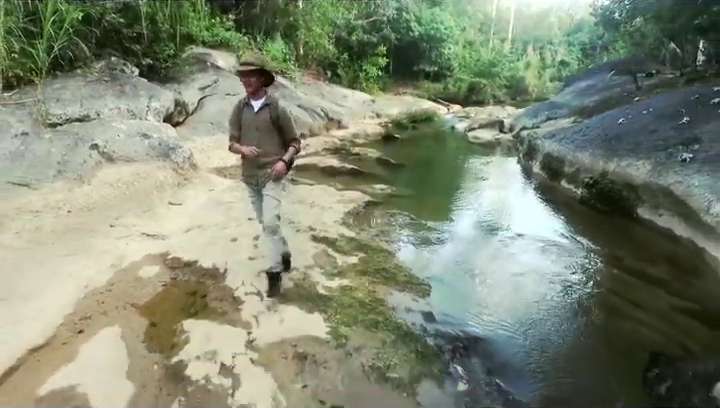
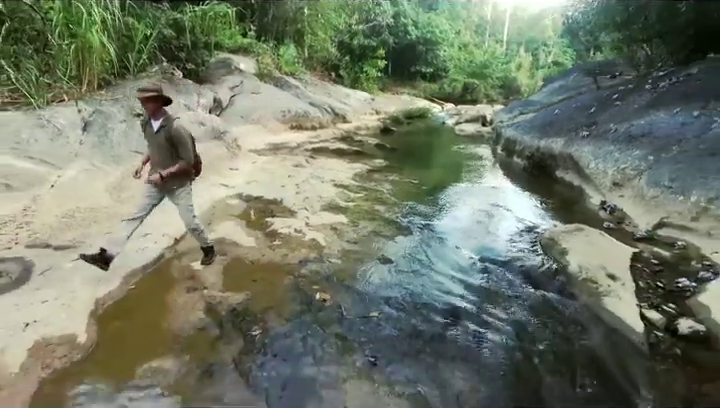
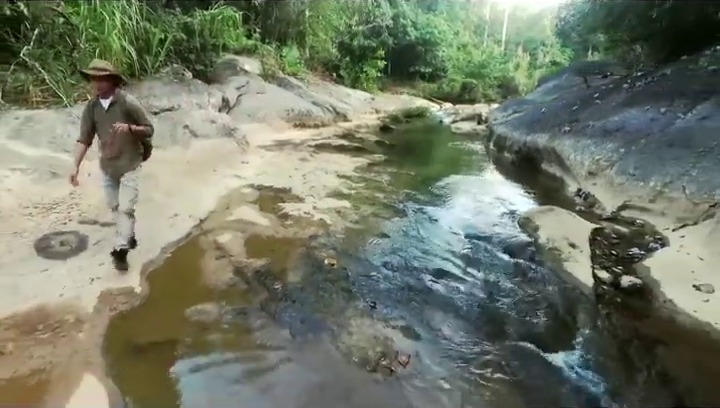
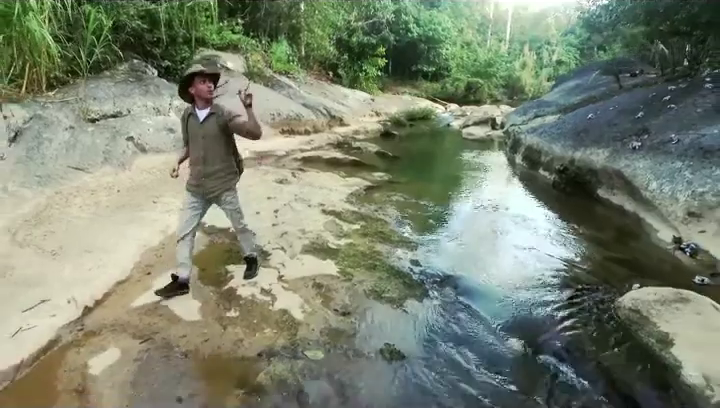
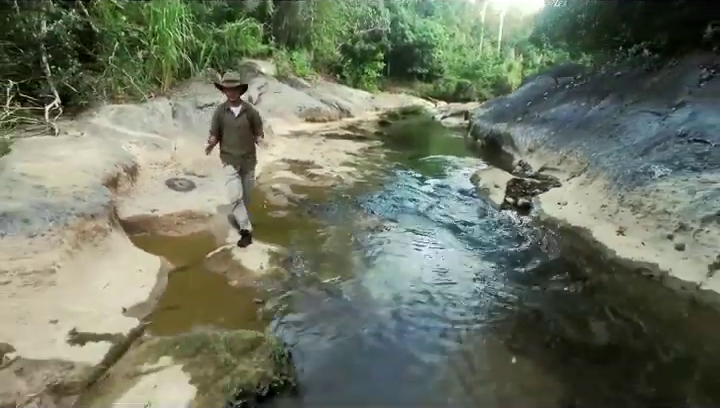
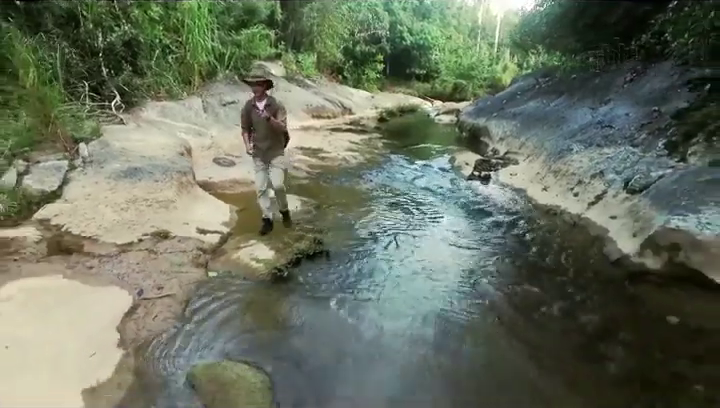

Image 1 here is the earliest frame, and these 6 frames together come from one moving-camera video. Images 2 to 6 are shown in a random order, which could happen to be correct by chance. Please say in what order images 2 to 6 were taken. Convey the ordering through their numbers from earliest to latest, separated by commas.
4, 2, 3, 5, 6
